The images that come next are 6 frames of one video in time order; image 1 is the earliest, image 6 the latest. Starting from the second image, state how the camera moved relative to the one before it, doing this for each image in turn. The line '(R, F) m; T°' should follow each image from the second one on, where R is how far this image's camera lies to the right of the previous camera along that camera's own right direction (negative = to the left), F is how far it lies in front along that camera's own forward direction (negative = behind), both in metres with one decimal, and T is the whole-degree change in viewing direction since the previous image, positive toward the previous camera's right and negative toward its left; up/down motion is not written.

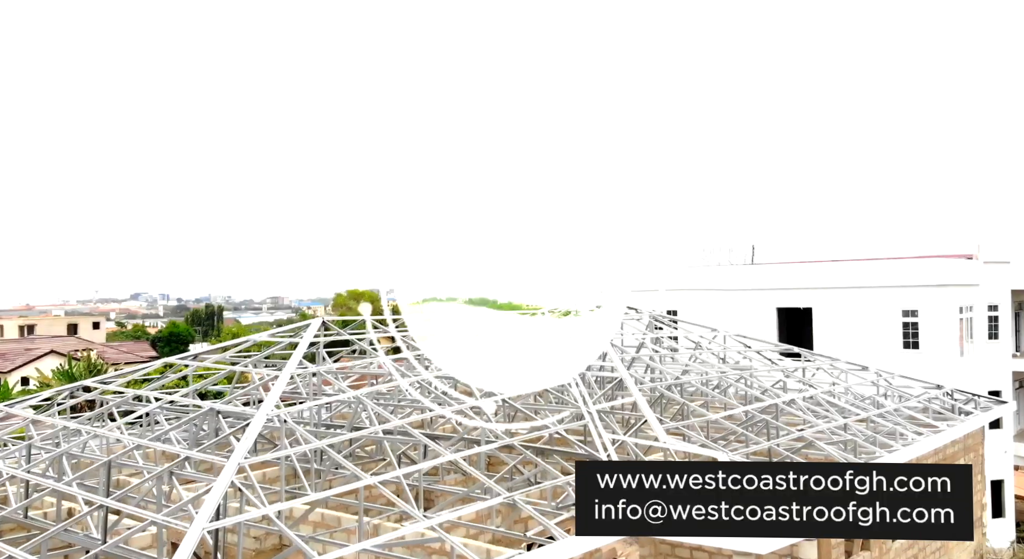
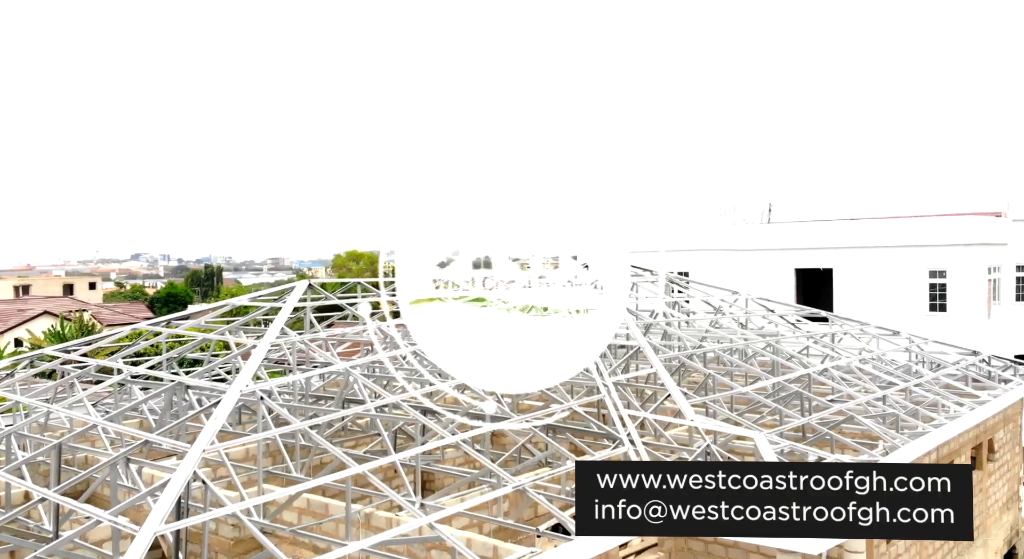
(-0.1, +1.5) m; 0°
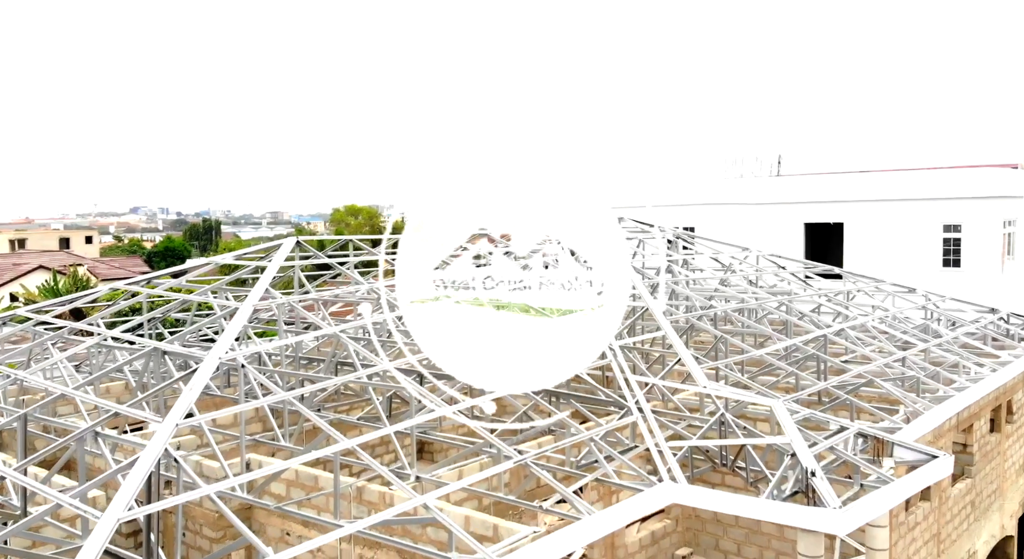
(0.0, +0.8) m; 0°
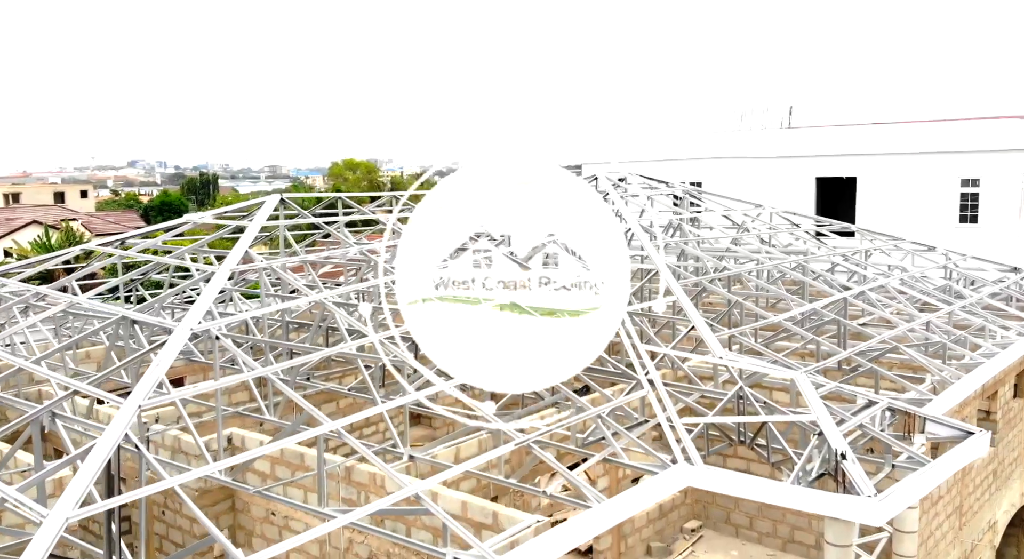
(0.0, +0.9) m; 0°
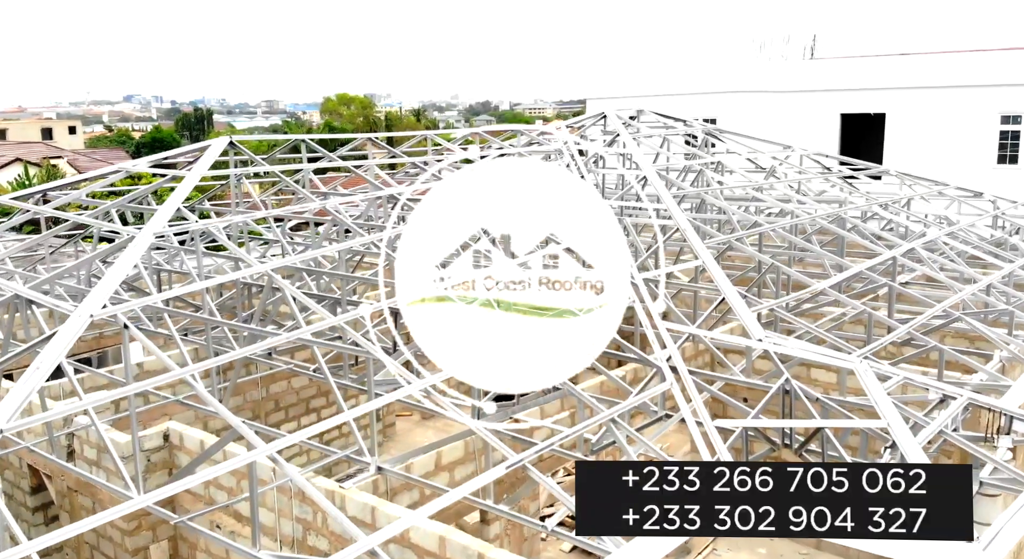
(+0.1, +1.9) m; 0°
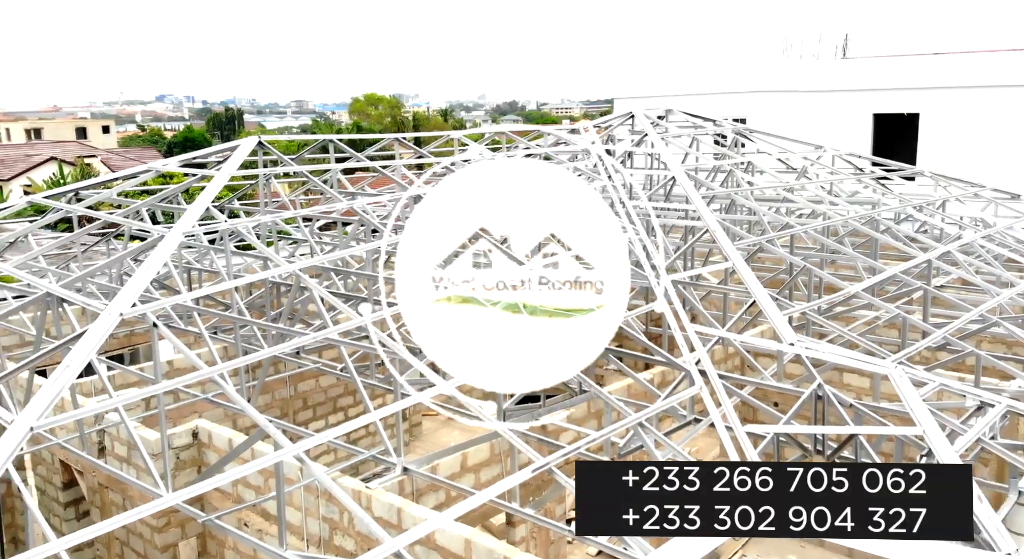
(0.0, 0.0) m; -2°
